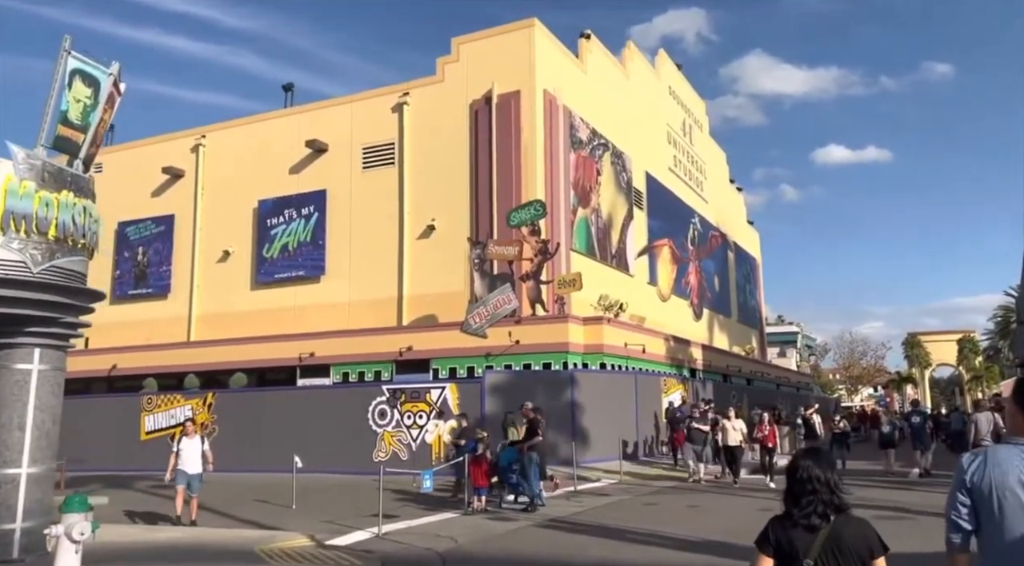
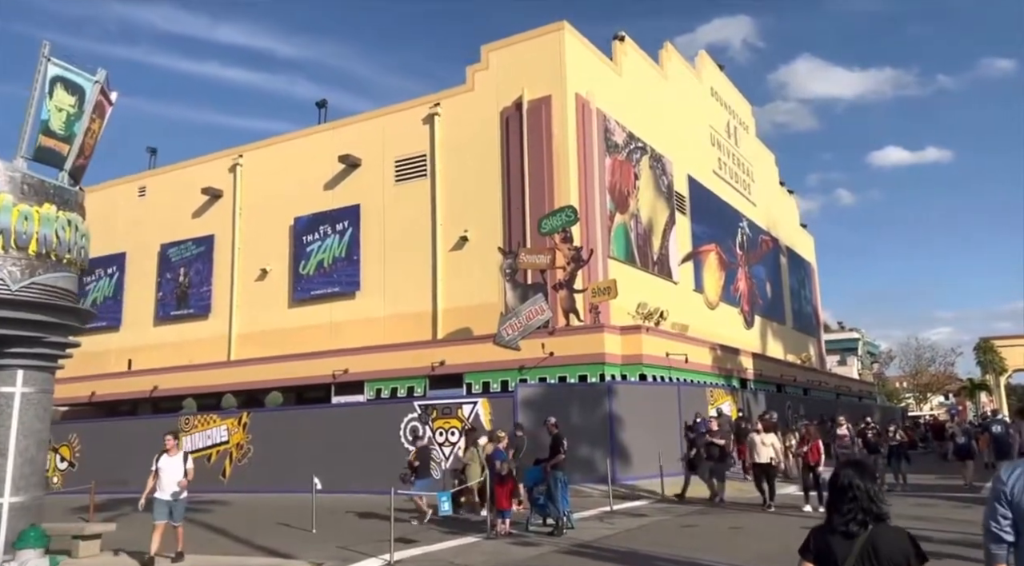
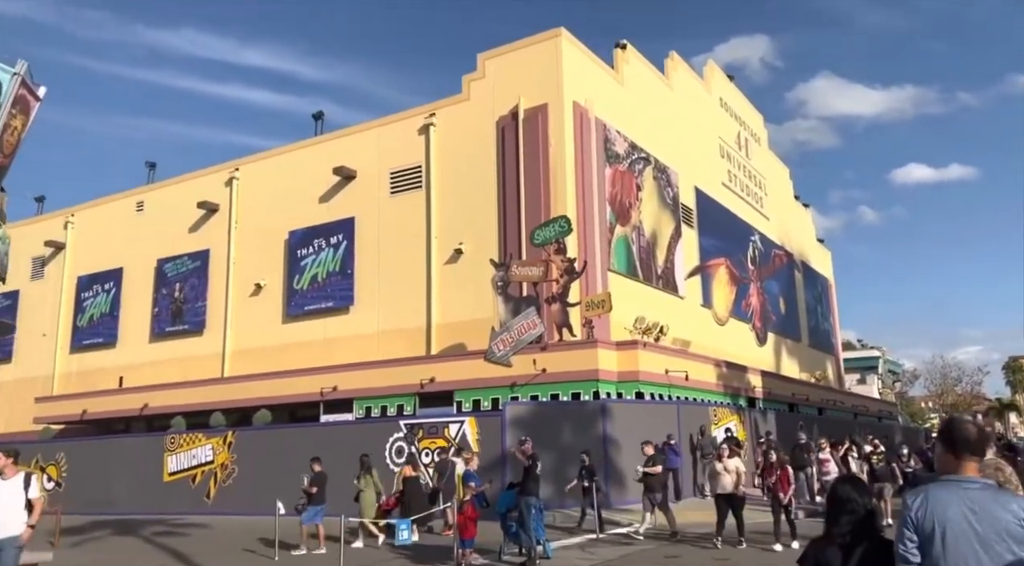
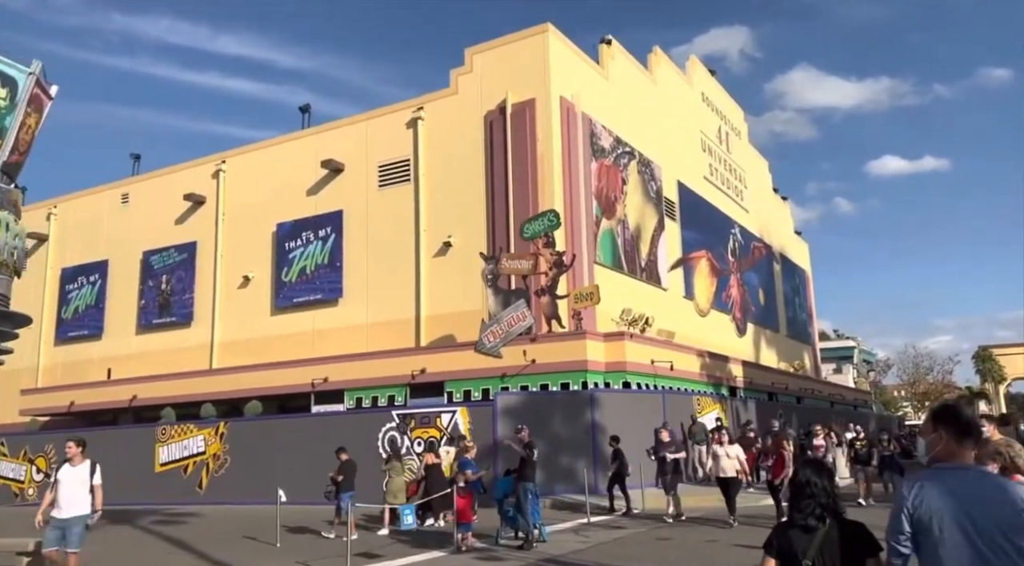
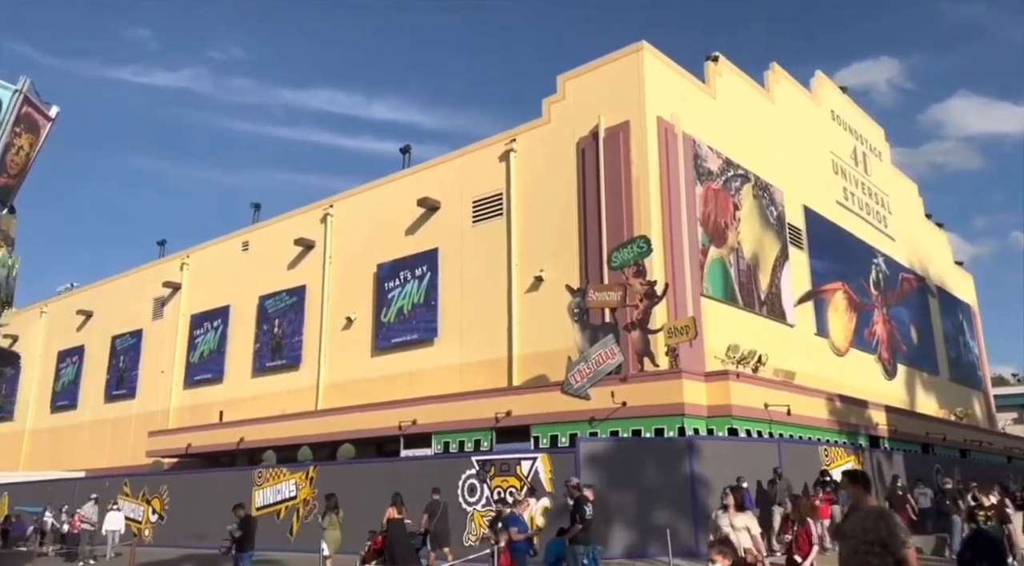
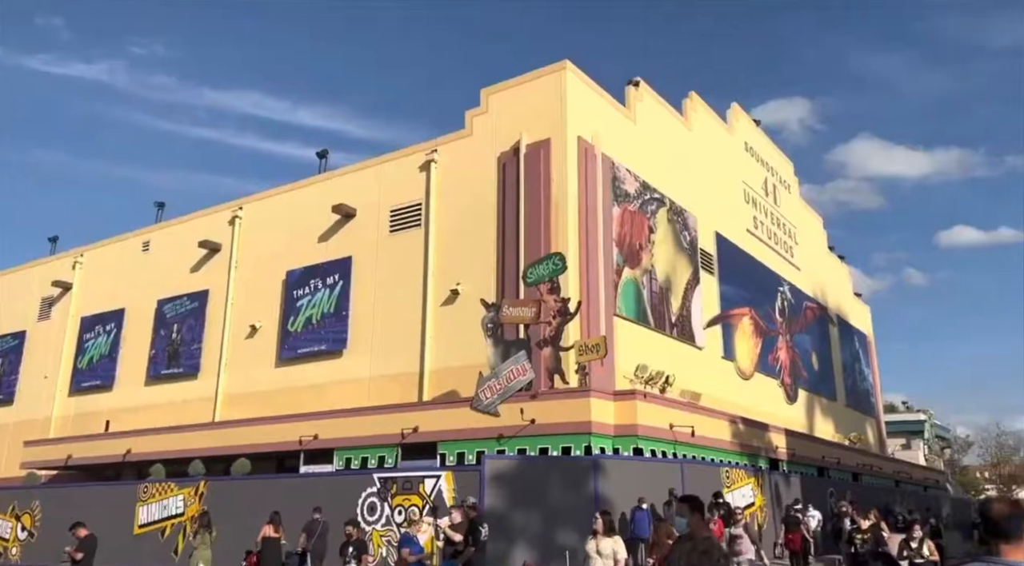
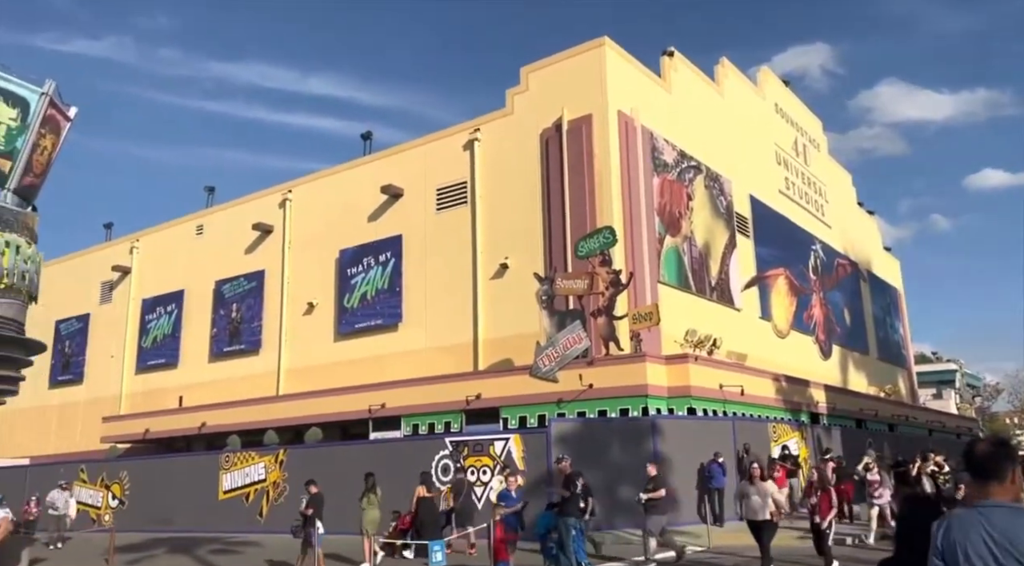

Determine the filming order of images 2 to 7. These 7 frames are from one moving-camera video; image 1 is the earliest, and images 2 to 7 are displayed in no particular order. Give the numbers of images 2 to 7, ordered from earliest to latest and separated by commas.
2, 4, 3, 7, 5, 6
